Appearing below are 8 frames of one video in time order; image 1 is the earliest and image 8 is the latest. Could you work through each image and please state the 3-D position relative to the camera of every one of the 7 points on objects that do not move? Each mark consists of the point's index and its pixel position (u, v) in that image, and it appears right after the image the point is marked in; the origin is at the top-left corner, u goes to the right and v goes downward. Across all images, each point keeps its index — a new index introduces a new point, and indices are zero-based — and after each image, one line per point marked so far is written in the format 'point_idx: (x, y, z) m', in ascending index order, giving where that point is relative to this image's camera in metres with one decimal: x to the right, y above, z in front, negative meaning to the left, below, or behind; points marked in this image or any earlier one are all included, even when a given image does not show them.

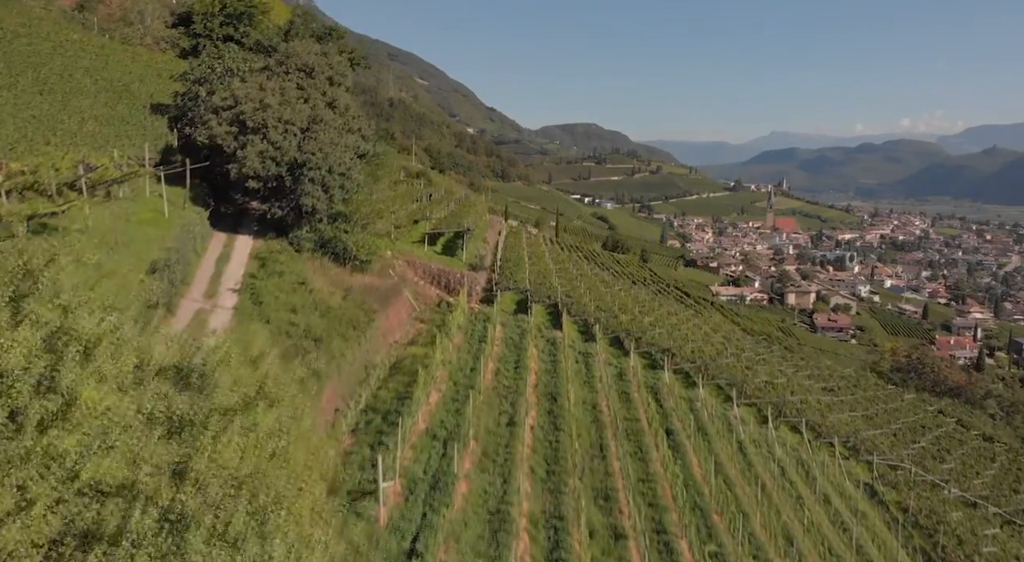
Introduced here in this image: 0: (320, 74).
0: (-5.3, +5.8, +17.5) m
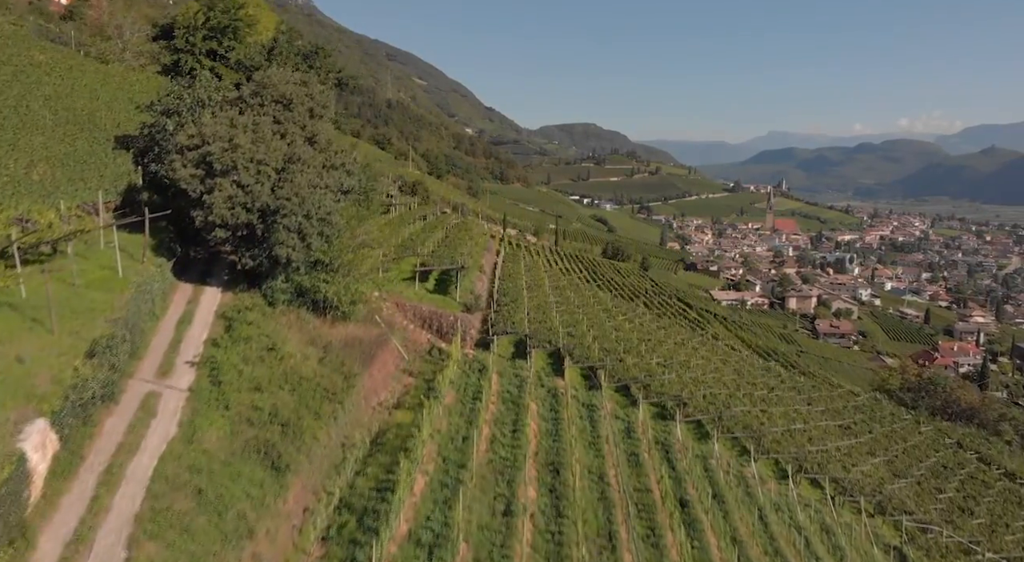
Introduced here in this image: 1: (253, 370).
0: (-5.4, +4.5, +15.9) m
1: (-4.8, -1.7, +11.6) m
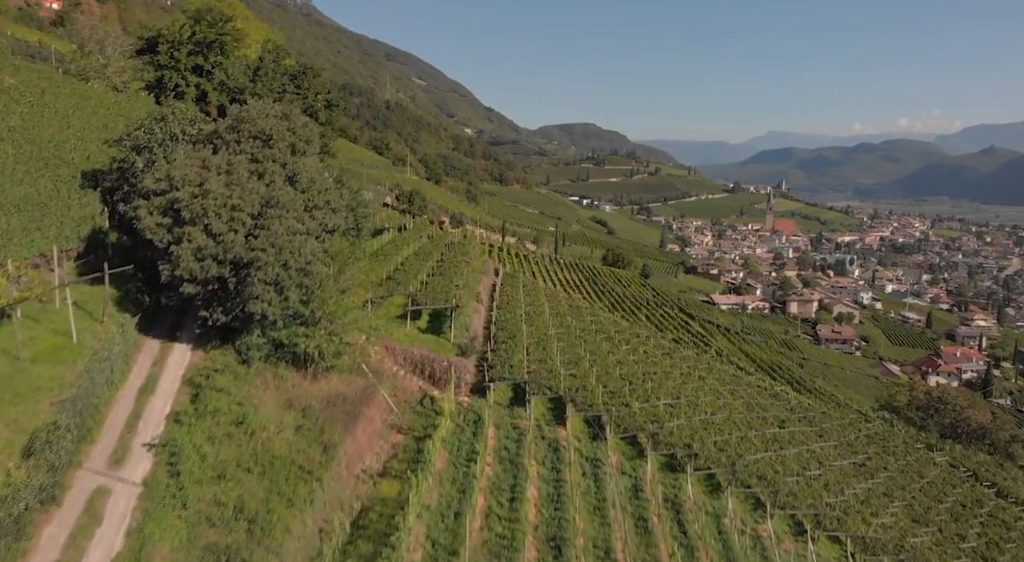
0: (-5.5, +3.3, +14.7) m
1: (-4.9, -2.8, +10.4) m
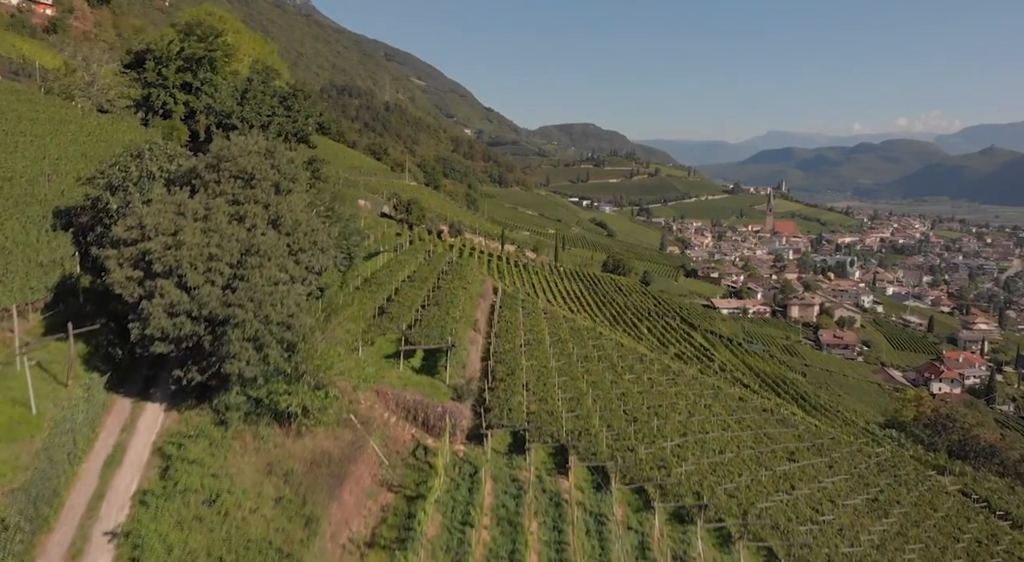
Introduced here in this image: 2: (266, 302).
0: (-5.5, +2.2, +13.8) m
1: (-4.9, -3.9, +9.5) m
2: (-4.7, -0.4, +12.0) m
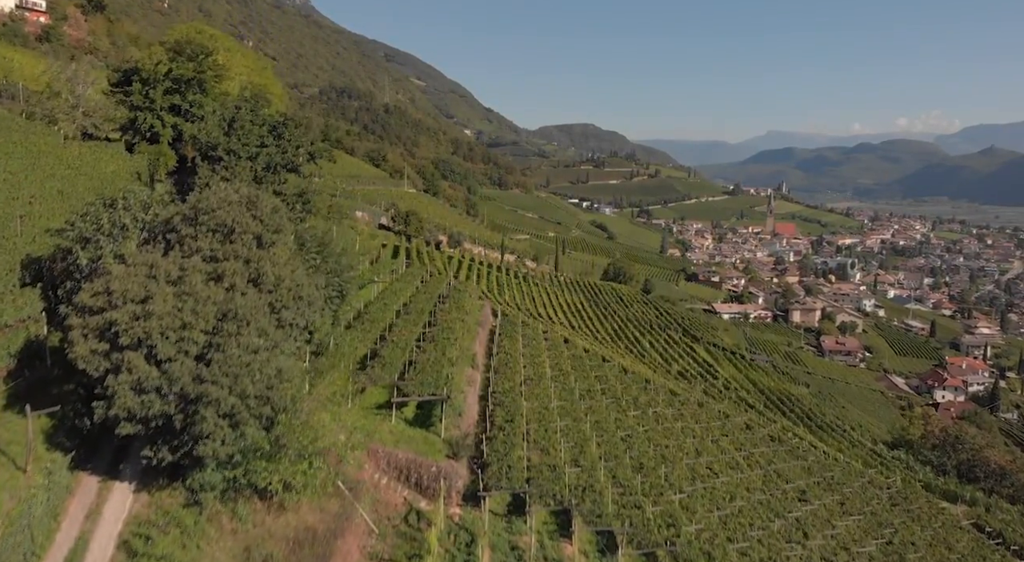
0: (-5.5, +1.0, +12.9) m
1: (-4.9, -5.2, +8.6) m
2: (-4.7, -1.7, +11.0) m
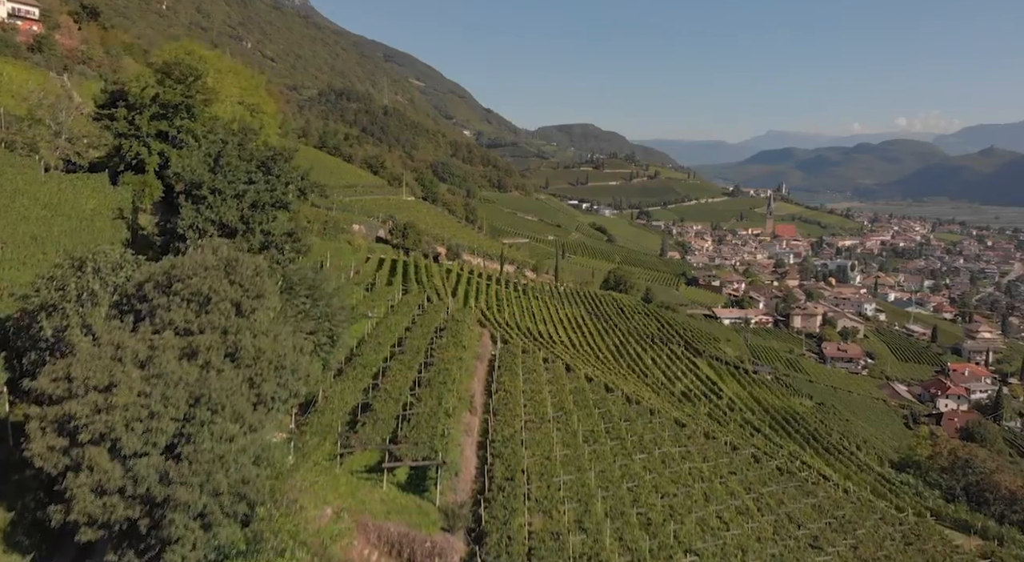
0: (-5.5, -0.4, +11.9) m
1: (-4.9, -6.5, +7.6) m
2: (-4.7, -3.0, +10.0) m
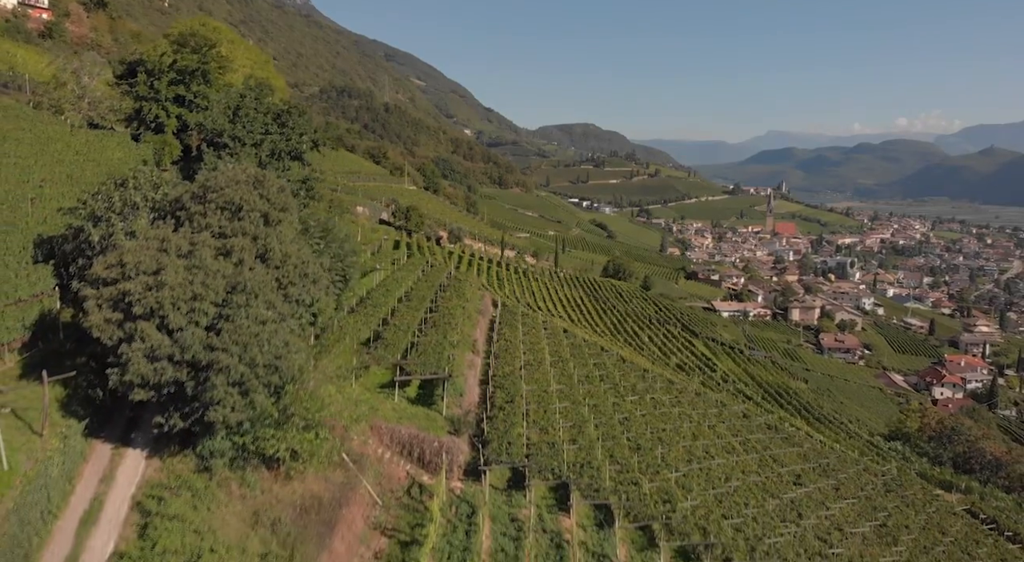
0: (-5.5, +1.5, +13.3) m
1: (-4.9, -4.7, +9.0) m
2: (-4.7, -1.2, +11.4) m
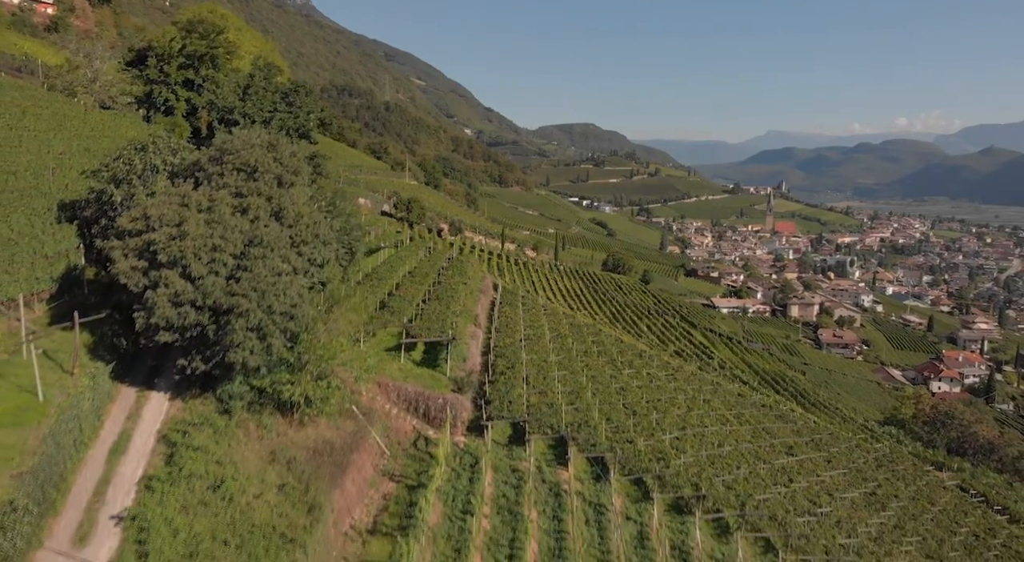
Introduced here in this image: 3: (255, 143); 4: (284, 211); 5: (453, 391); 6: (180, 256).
0: (-5.5, +2.4, +14.0) m
1: (-4.9, -3.7, +9.7) m
2: (-4.7, -0.2, +12.1) m
3: (-6.0, +3.2, +14.5) m
4: (-5.0, +1.5, +13.8) m
5: (-1.6, -2.9, +16.5) m
6: (-6.2, +0.5, +11.8) m
